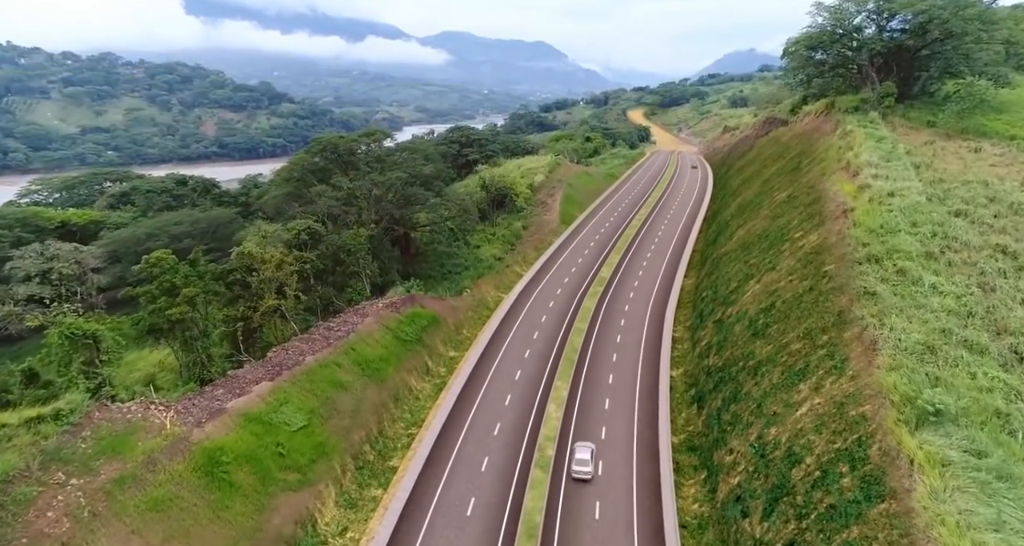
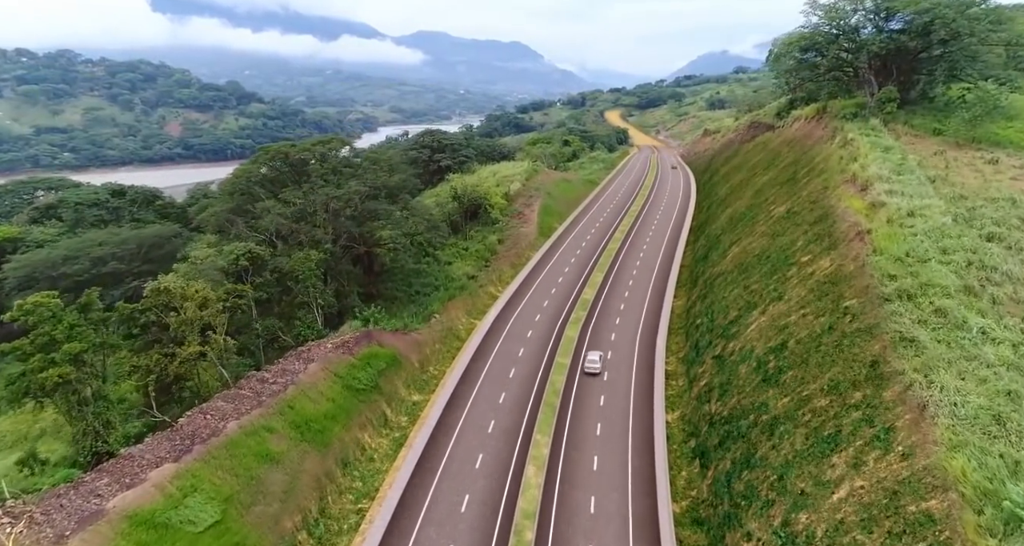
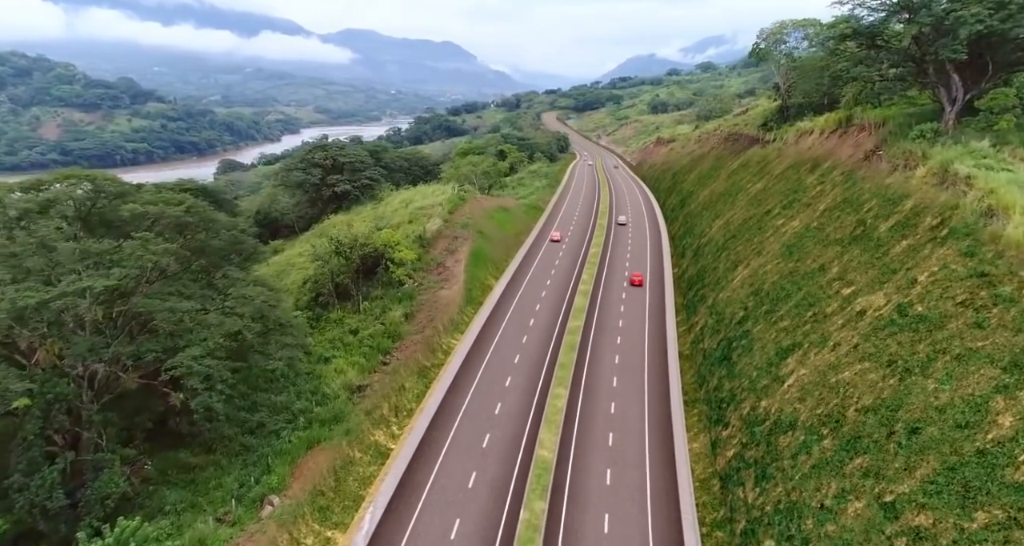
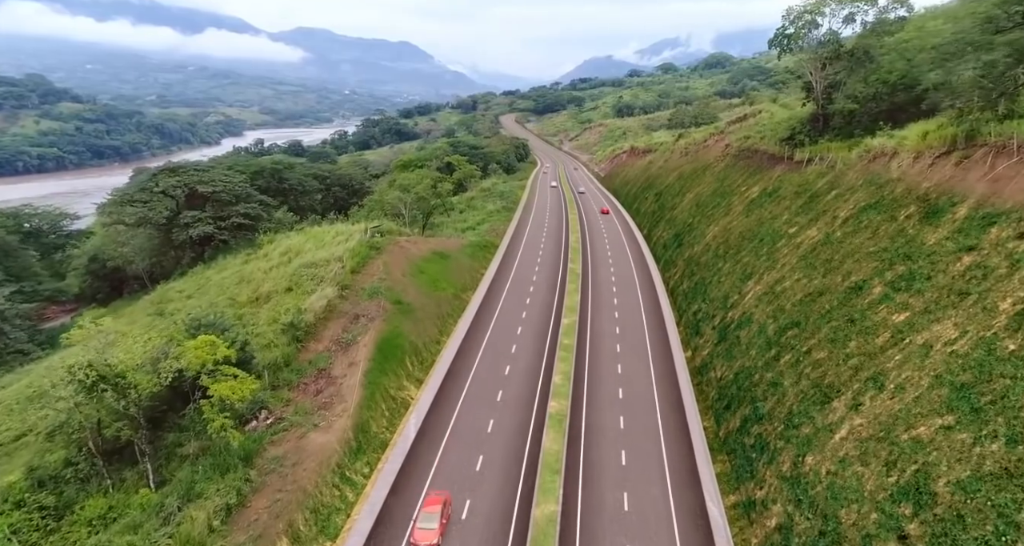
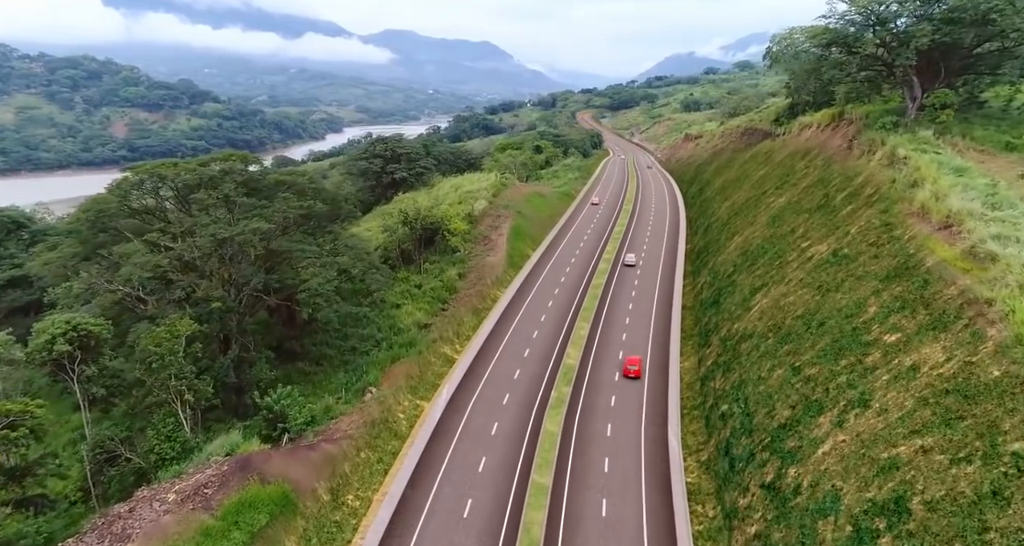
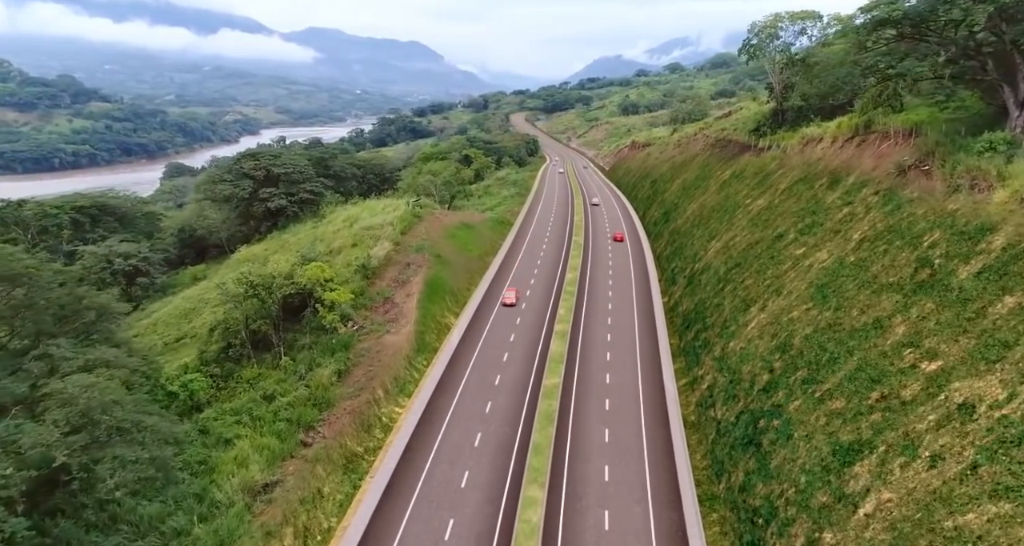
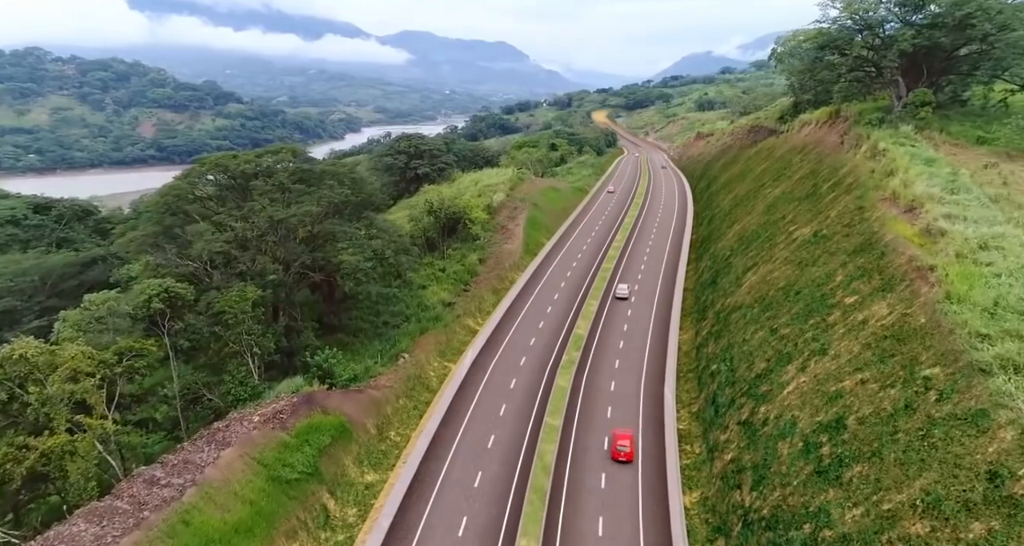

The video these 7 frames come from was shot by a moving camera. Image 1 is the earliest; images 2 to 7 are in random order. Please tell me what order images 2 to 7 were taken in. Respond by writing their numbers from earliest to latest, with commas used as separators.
2, 7, 5, 3, 6, 4
